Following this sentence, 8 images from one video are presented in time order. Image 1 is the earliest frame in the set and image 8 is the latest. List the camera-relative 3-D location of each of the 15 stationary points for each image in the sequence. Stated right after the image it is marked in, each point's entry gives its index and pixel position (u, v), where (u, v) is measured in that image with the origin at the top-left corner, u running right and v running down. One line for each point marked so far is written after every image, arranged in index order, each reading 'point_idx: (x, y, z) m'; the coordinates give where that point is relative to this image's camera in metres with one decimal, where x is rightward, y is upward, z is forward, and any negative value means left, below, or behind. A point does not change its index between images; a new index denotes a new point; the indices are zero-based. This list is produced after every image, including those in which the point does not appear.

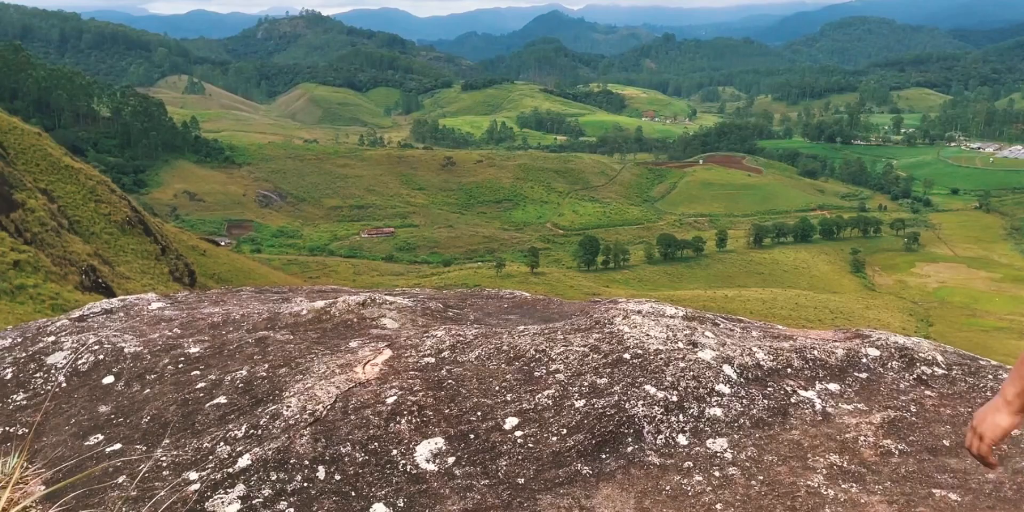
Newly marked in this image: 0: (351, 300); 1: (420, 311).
0: (-1.2, -0.3, +6.3) m
1: (-0.7, -0.4, +6.2) m
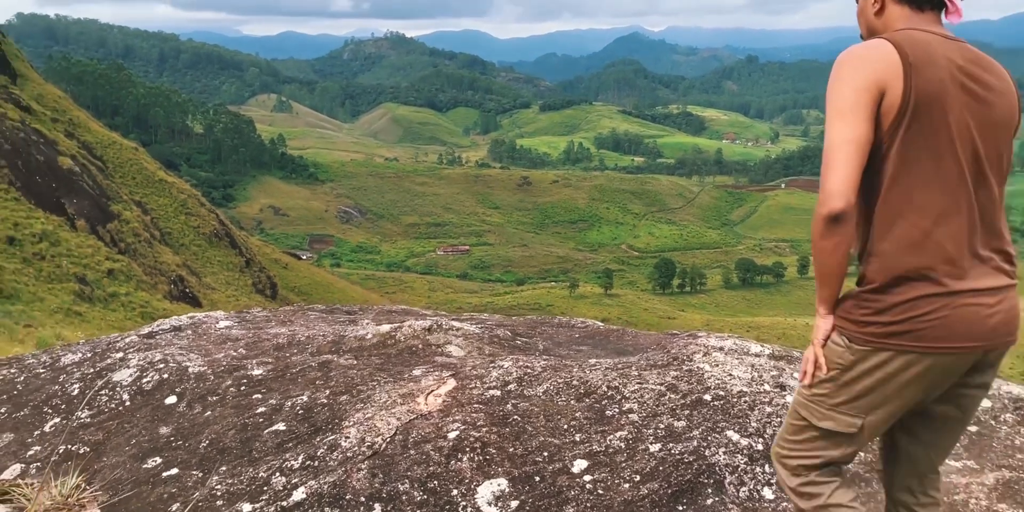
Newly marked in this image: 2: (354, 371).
0: (-0.7, -0.5, +6.1) m
1: (-0.2, -0.6, +5.9) m
2: (-1.0, -0.7, +5.4) m
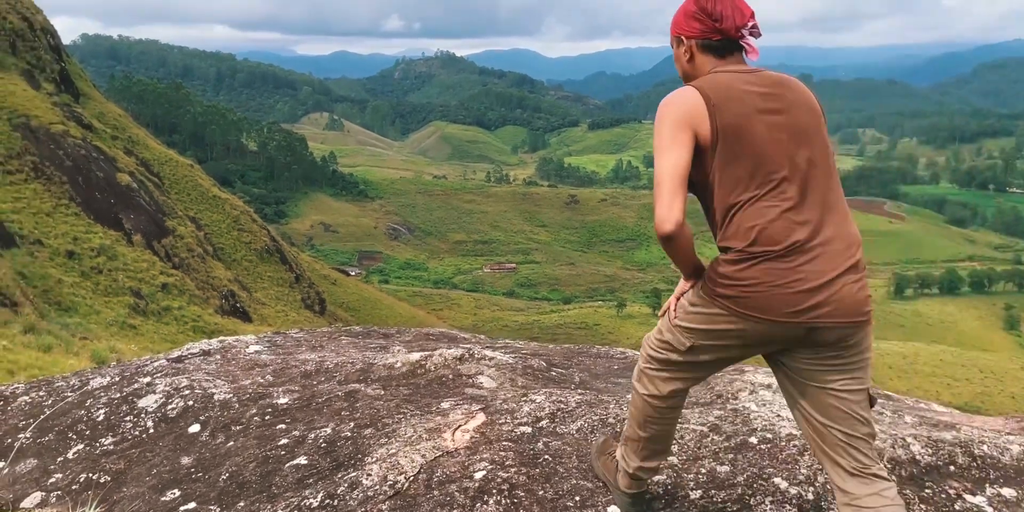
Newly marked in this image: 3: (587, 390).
0: (-0.4, -0.7, +5.8) m
1: (+0.1, -0.8, +5.7) m
2: (-0.8, -0.9, +5.2) m
3: (+0.5, -0.9, +5.5) m
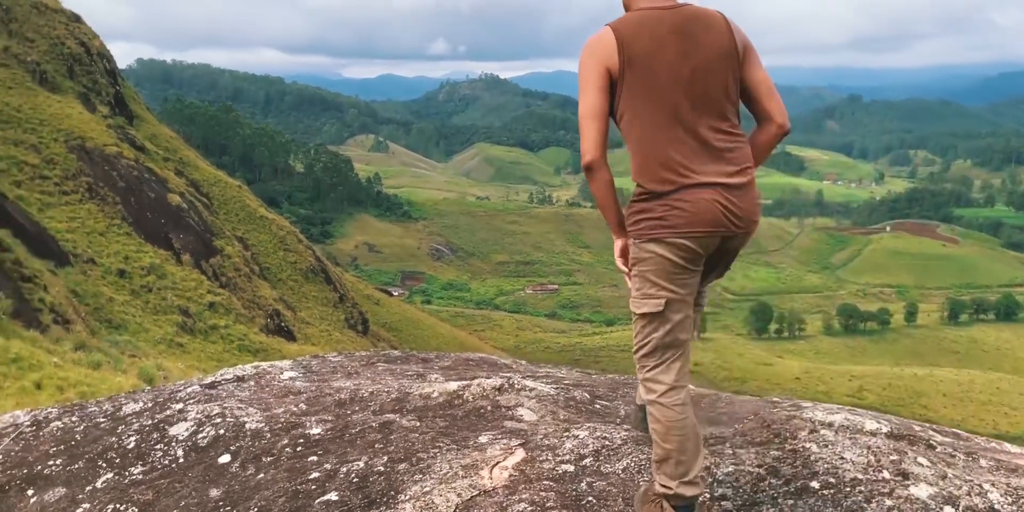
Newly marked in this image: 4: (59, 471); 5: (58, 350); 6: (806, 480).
0: (-0.2, -0.8, +5.6) m
1: (+0.3, -0.9, +5.4) m
2: (-0.5, -1.1, +5.0) m
3: (+0.7, -1.0, +5.2) m
4: (-2.8, -1.3, +5.3) m
5: (-9.6, -2.0, +18.0) m
6: (+1.4, -1.1, +4.1) m
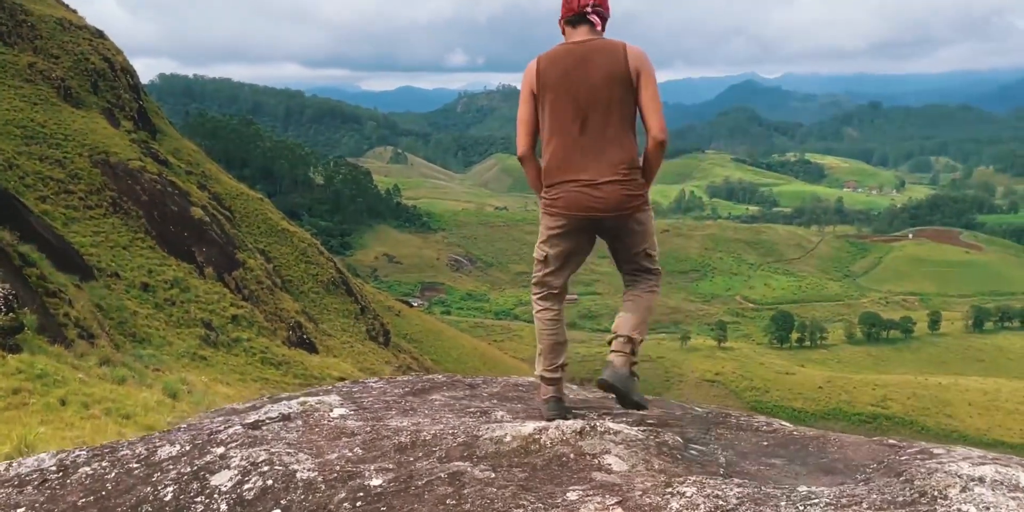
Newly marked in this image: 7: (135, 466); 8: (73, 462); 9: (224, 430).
0: (+0.3, -1.0, +5.0) m
1: (+0.8, -1.1, +4.8) m
2: (-0.1, -1.2, +4.4) m
3: (+1.2, -1.2, +4.5) m
4: (-2.3, -1.5, +4.7) m
5: (-8.9, -2.4, +17.6) m
6: (+1.9, -1.2, +3.4) m
7: (-2.4, -1.3, +5.3) m
8: (-2.8, -1.3, +5.5) m
9: (-1.9, -1.2, +5.7) m
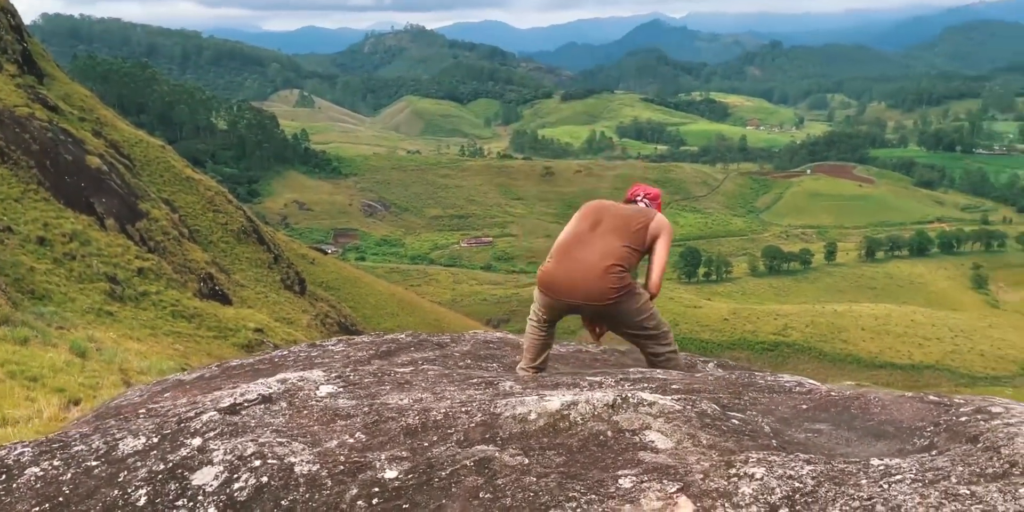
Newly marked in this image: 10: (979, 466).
0: (+0.4, -0.8, +4.5) m
1: (+0.9, -0.8, +4.4) m
2: (+0.1, -1.0, +3.9) m
3: (+1.4, -0.9, +4.1) m
4: (-2.2, -1.4, +4.0) m
5: (-10.0, -1.6, +16.2) m
6: (+2.2, -1.0, +3.1) m
7: (-2.3, -1.1, +4.6) m
8: (-2.8, -1.1, +4.7) m
9: (-1.9, -0.9, +5.0) m
10: (+2.0, -0.9, +3.6) m
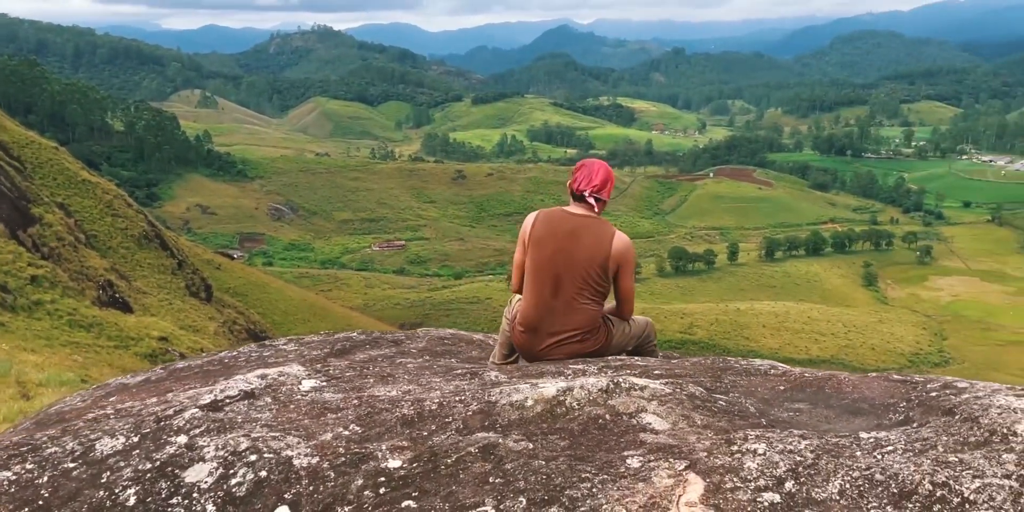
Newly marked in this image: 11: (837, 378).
0: (+0.4, -0.7, +4.6) m
1: (+0.9, -0.8, +4.5) m
2: (+0.2, -0.9, +3.9) m
3: (+1.4, -0.9, +4.3) m
4: (-2.1, -1.3, +3.8) m
5: (-11.1, -1.6, +15.1) m
6: (+2.3, -0.9, +3.4) m
7: (-2.3, -1.1, +4.4) m
8: (-2.8, -1.1, +4.5) m
9: (-1.9, -0.9, +4.8) m
10: (+2.0, -0.8, +3.9) m
11: (+1.9, -0.7, +5.1) m
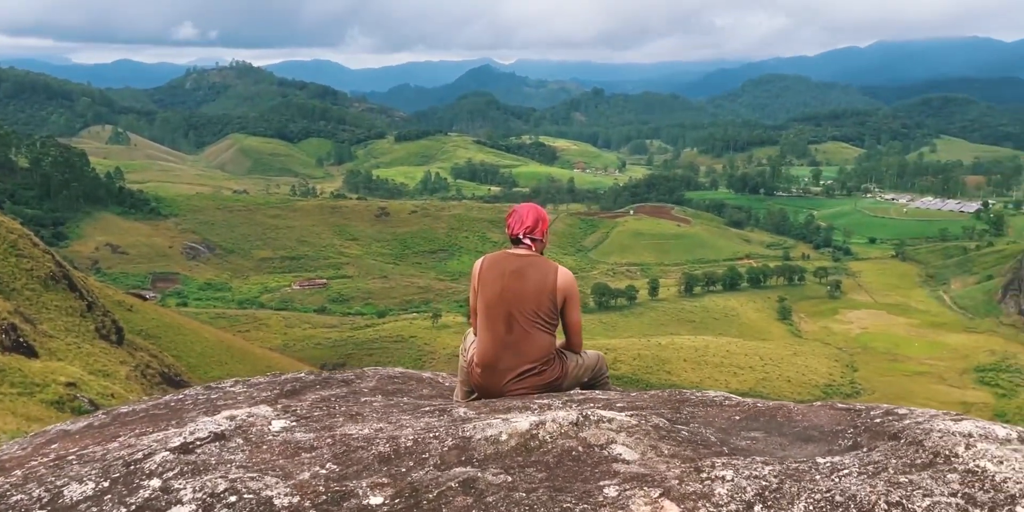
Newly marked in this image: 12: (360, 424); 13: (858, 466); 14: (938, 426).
0: (+0.3, -0.9, +4.7) m
1: (+0.8, -1.0, +4.7) m
2: (+0.1, -1.1, +4.1) m
3: (+1.2, -1.1, +4.6) m
4: (-2.2, -1.5, +3.7) m
5: (-12.2, -2.4, +14.2) m
6: (+2.2, -1.1, +3.8) m
7: (-2.4, -1.3, +4.3) m
8: (-2.9, -1.3, +4.3) m
9: (-2.1, -1.1, +4.8) m
10: (+1.9, -1.0, +4.2) m
11: (+1.7, -1.0, +5.4) m
12: (-0.9, -1.0, +5.1) m
13: (+1.7, -1.0, +4.2) m
14: (+2.2, -0.9, +4.5) m
